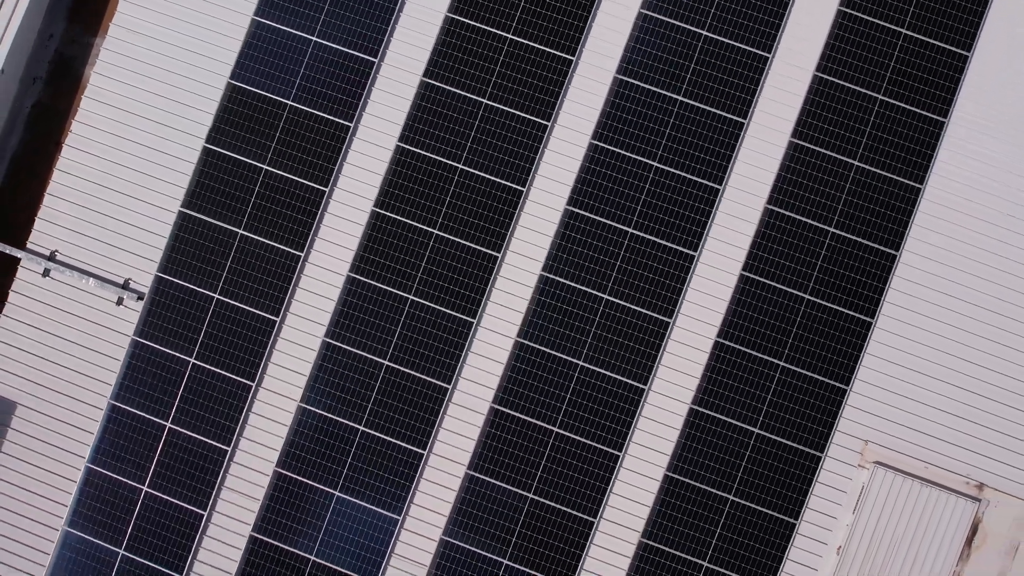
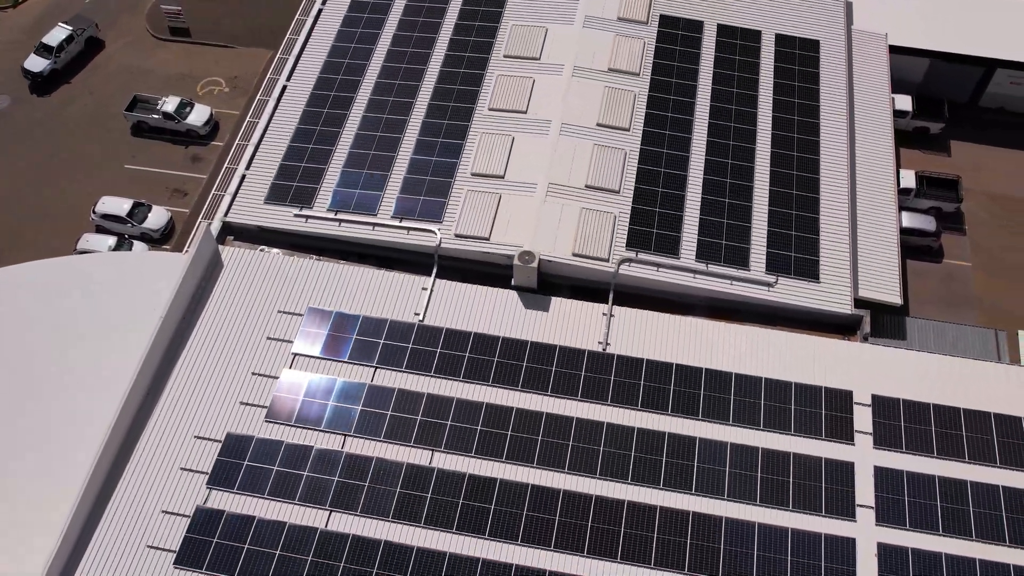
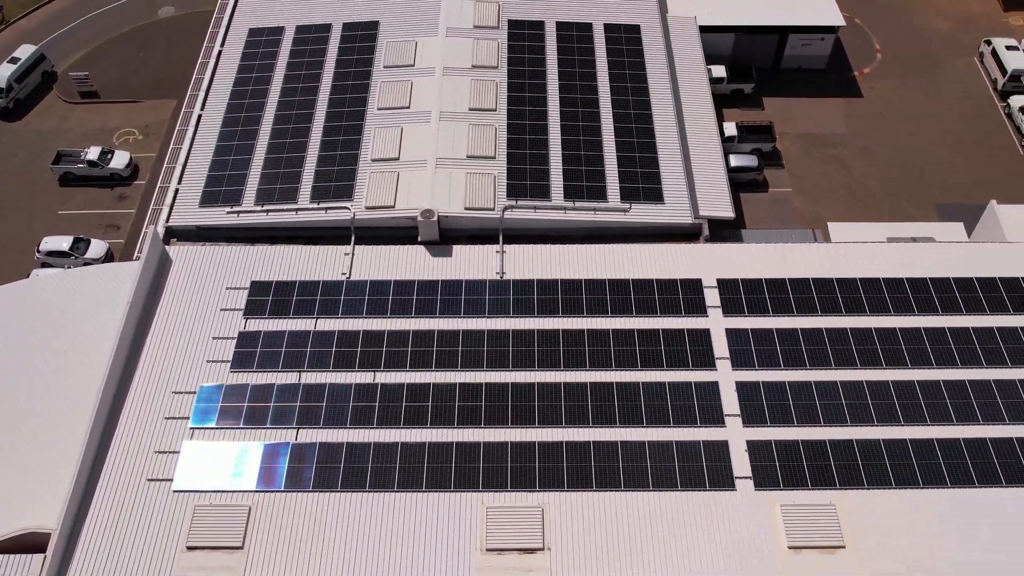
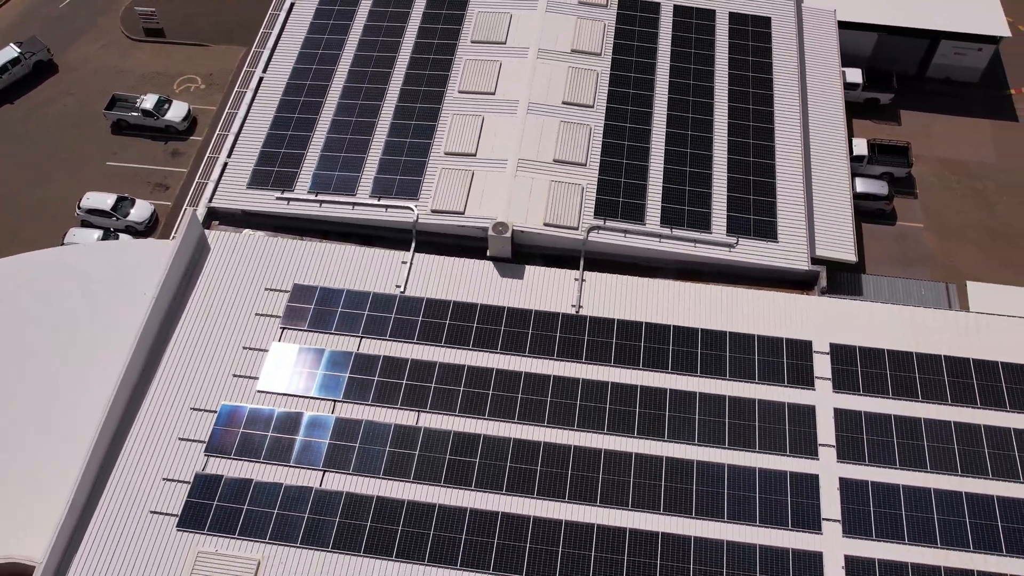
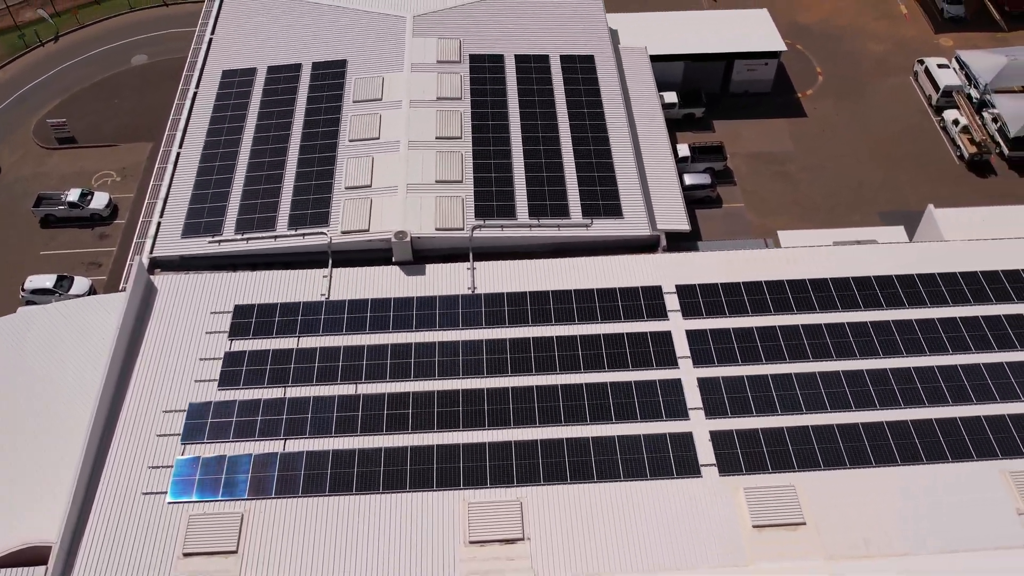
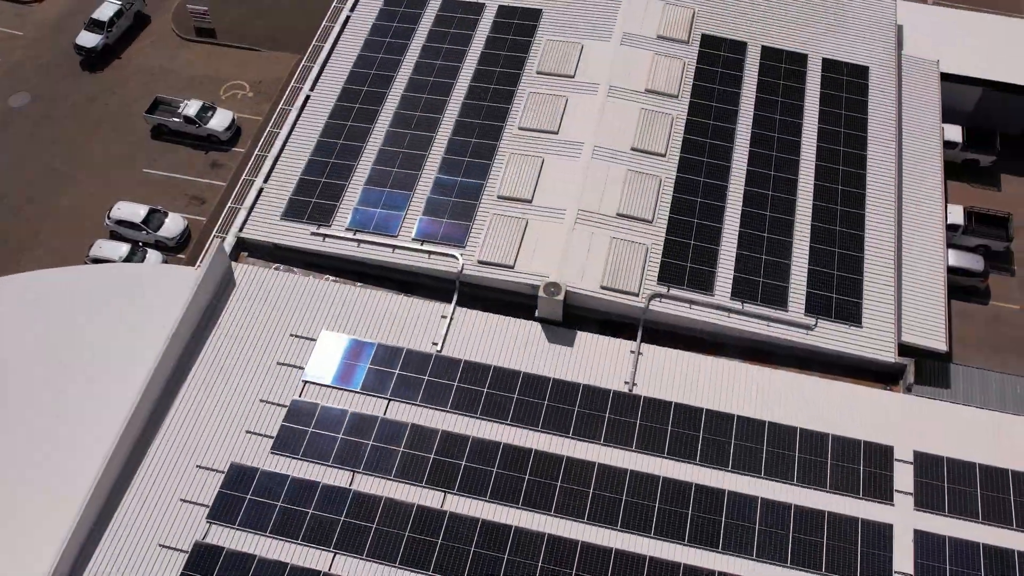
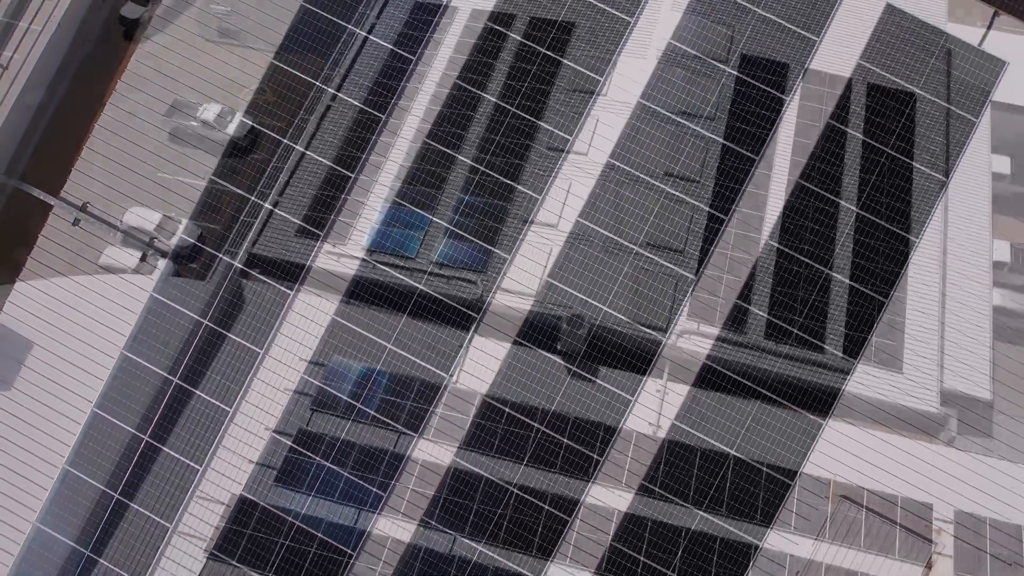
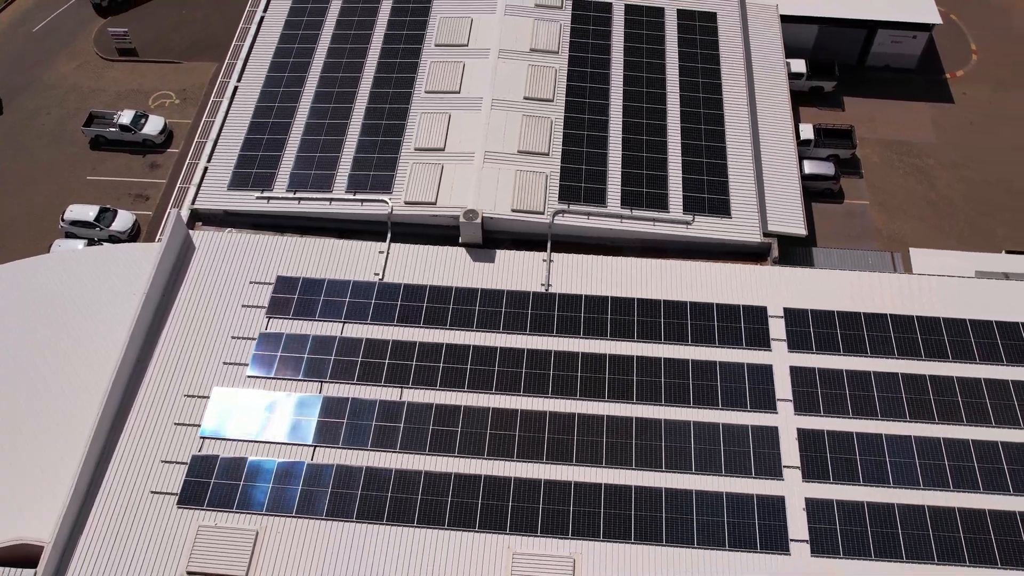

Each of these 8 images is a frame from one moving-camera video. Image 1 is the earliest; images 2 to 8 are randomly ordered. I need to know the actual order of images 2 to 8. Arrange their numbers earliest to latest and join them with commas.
7, 6, 2, 4, 8, 3, 5
